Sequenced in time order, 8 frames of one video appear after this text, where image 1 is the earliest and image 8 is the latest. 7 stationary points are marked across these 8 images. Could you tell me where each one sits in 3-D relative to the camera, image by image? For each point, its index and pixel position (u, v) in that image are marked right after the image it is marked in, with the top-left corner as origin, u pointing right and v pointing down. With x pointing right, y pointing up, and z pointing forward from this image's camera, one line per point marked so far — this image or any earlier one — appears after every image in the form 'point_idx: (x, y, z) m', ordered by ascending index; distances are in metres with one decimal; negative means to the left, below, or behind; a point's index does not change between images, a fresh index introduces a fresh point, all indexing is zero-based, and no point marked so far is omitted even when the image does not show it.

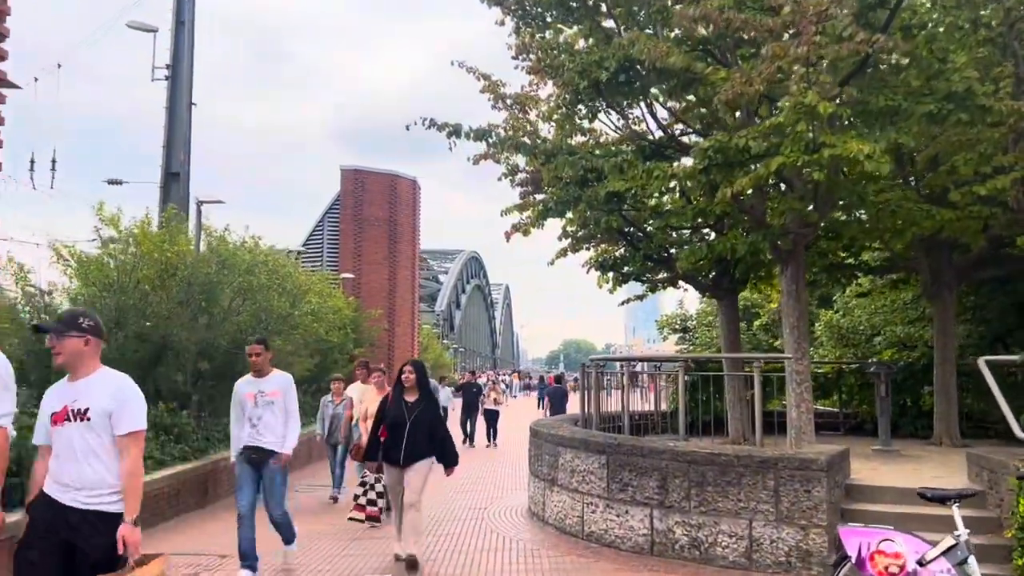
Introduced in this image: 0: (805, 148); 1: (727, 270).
0: (+2.9, +1.4, +8.1) m
1: (+3.5, +0.3, +13.4) m
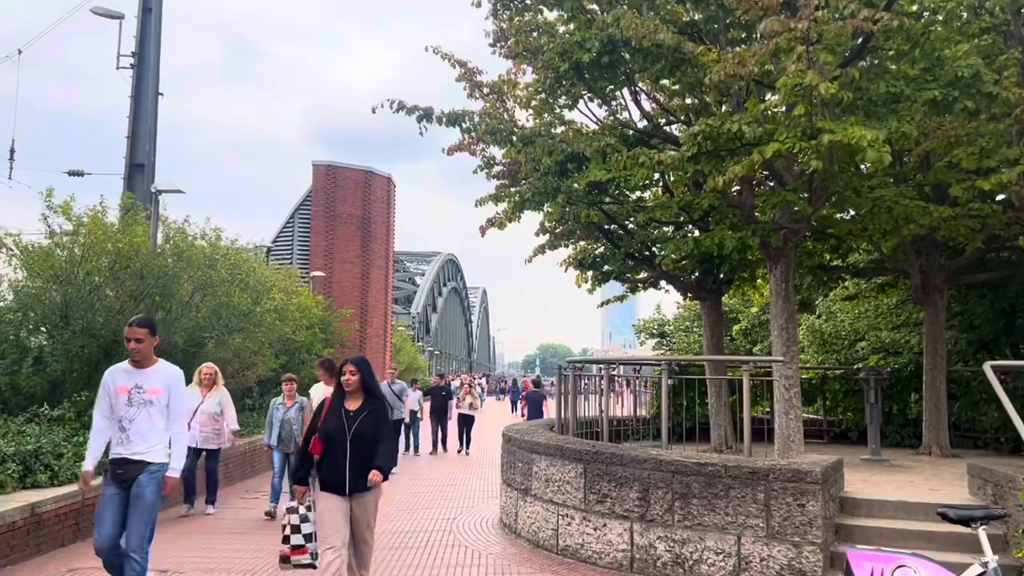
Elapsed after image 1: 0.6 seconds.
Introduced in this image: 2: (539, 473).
0: (+2.7, +1.4, +7.5) m
1: (+3.1, +0.3, +12.9) m
2: (+0.3, -2.1, +9.4) m
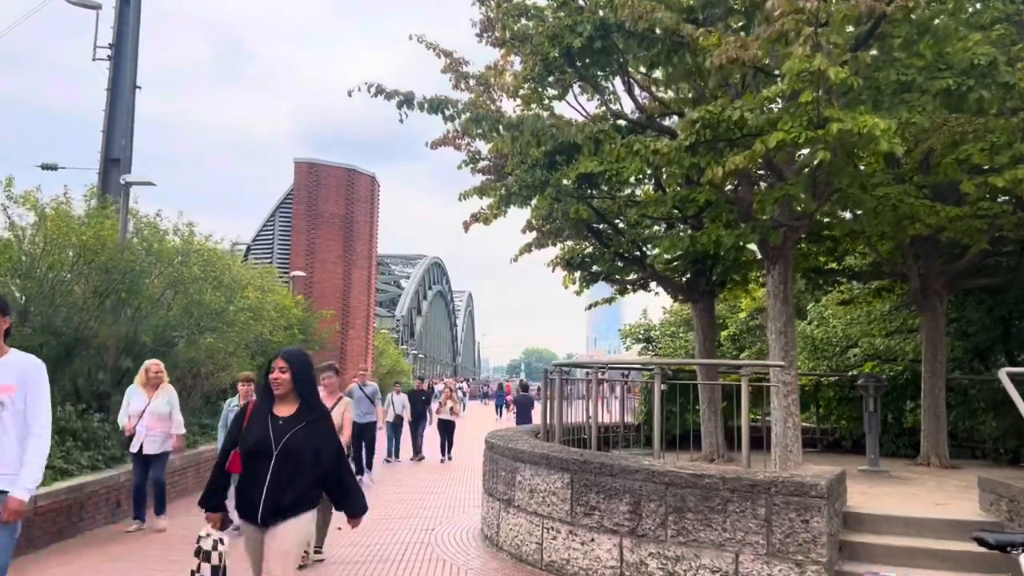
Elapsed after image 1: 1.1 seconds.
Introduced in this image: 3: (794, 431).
0: (+2.5, +1.4, +7.1) m
1: (+2.9, +0.3, +12.4) m
2: (+0.1, -2.1, +8.8) m
3: (+3.2, -1.6, +9.2) m
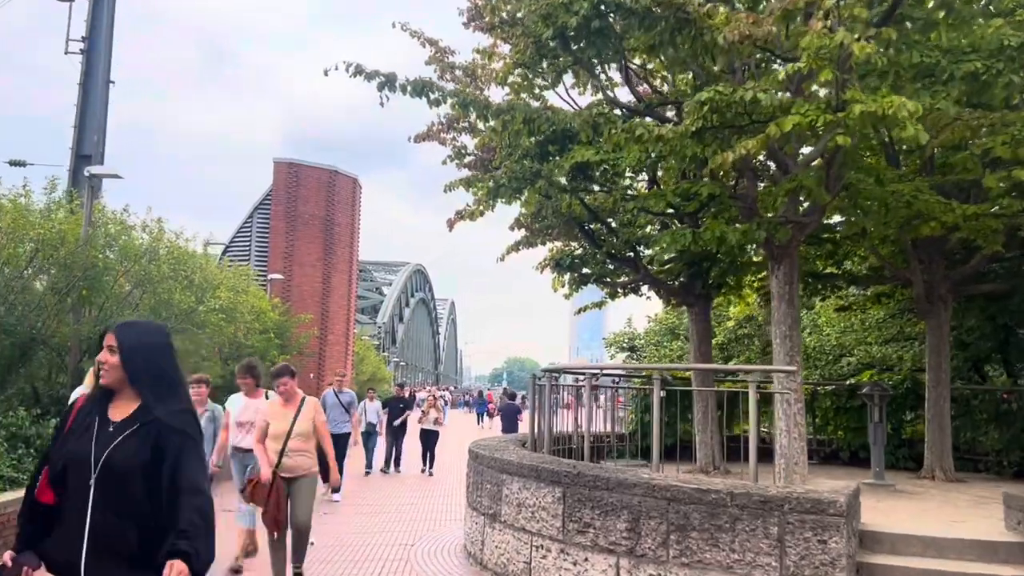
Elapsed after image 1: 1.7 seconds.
0: (+2.5, +1.4, +6.5) m
1: (+2.7, +0.2, +11.8) m
2: (0.0, -2.1, +8.1) m
3: (+3.0, -1.6, +8.6) m
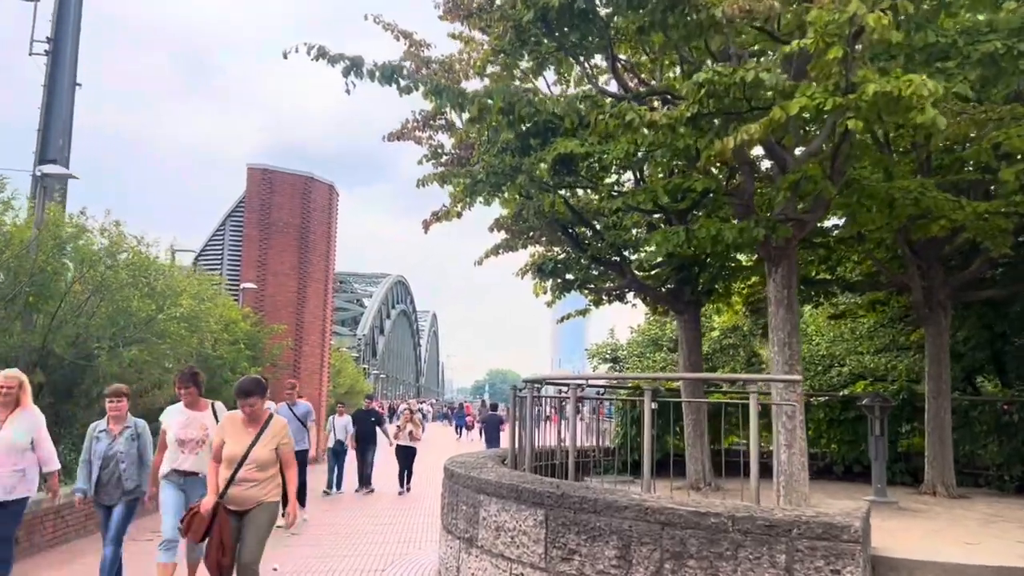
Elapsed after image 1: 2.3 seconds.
0: (+2.3, +1.4, +5.9) m
1: (+2.4, +0.1, +11.2) m
2: (-0.2, -2.1, +7.4) m
3: (+2.8, -1.7, +8.0) m
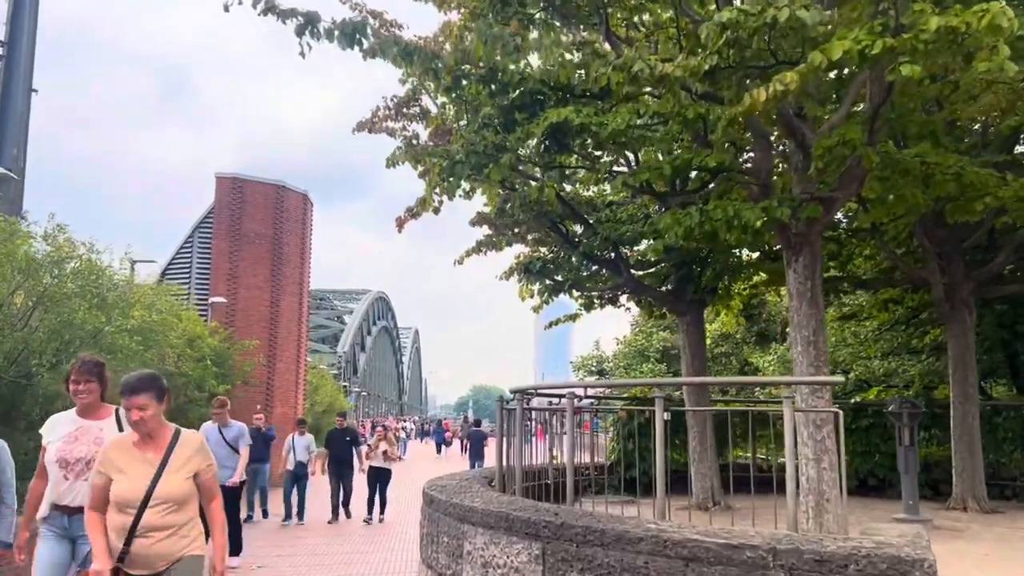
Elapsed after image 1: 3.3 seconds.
0: (+2.2, +1.5, +4.9) m
1: (+2.2, +0.1, +10.2) m
2: (-0.3, -2.0, +6.3) m
3: (+2.7, -1.6, +7.0) m
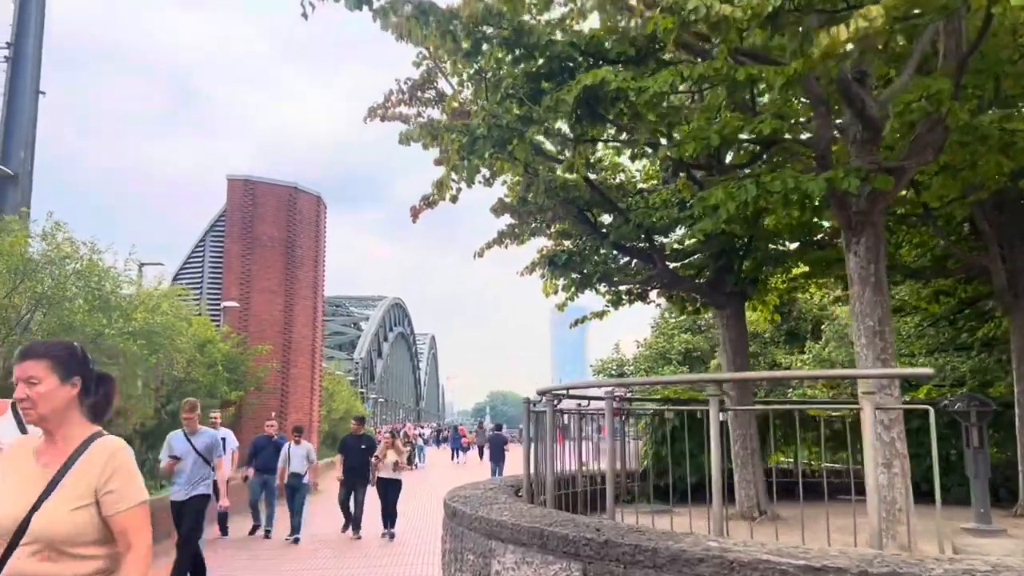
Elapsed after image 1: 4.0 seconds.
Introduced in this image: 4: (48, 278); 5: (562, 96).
0: (+2.4, +1.7, +4.1) m
1: (+2.5, +0.3, +9.4) m
2: (-0.1, -1.9, +5.6) m
3: (+2.9, -1.4, +6.2) m
4: (-6.4, +0.1, +11.4) m
5: (+0.4, +1.4, +6.1) m
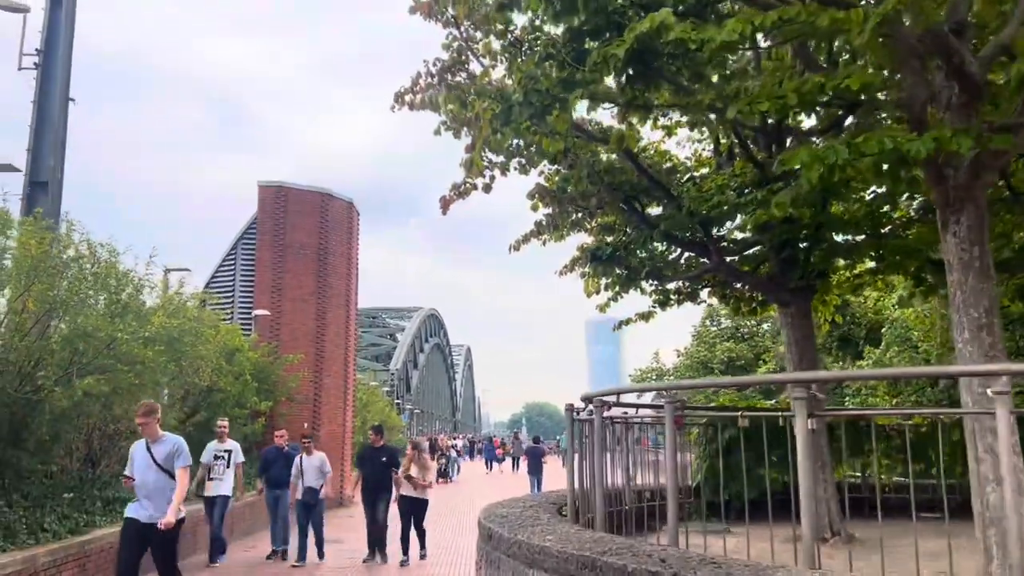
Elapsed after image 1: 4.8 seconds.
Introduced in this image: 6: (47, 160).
0: (+2.5, +1.8, +3.2) m
1: (+2.9, +0.3, +8.5) m
2: (+0.2, -1.9, +4.7) m
3: (+3.2, -1.3, +5.2) m
4: (-5.9, +0.1, +10.9) m
5: (+0.6, +1.5, +5.3) m
6: (-8.3, +2.3, +14.6) m
